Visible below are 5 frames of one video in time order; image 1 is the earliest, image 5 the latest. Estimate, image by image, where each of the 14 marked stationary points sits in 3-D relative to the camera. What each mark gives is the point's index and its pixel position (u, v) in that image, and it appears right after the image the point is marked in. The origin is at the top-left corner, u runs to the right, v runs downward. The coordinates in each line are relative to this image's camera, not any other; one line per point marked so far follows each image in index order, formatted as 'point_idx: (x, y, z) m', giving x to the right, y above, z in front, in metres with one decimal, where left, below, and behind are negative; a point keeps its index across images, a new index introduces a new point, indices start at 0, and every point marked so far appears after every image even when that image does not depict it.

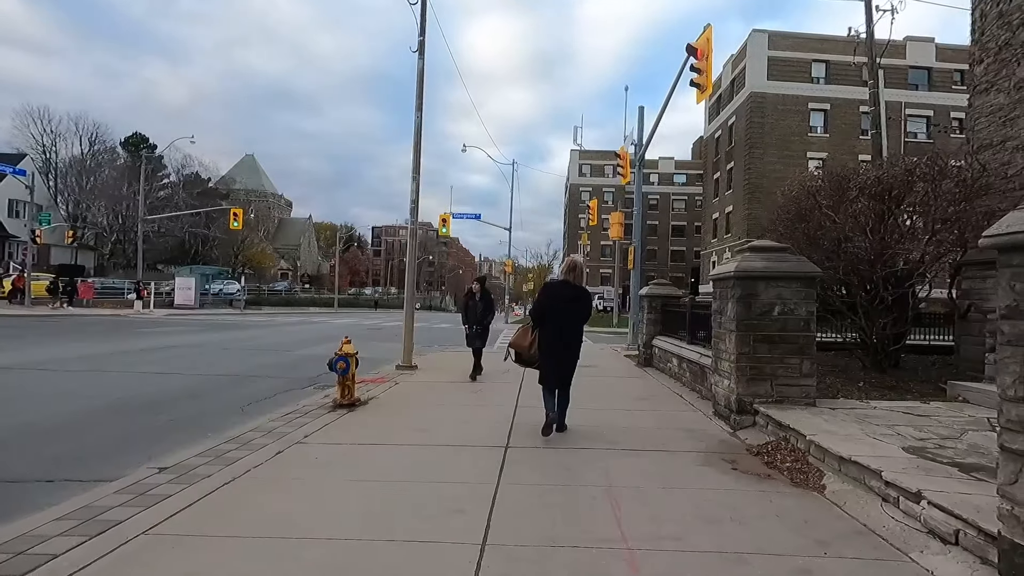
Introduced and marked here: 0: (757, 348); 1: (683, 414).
0: (+3.0, -0.8, +6.7) m
1: (+2.4, -1.8, +7.6) m
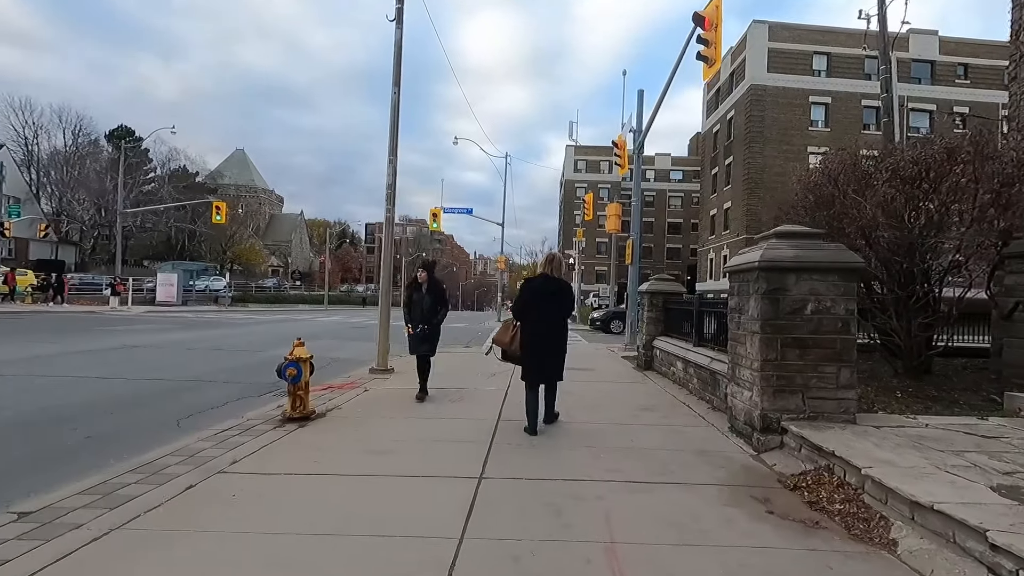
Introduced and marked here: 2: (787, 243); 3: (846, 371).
0: (+2.8, -0.7, +5.5) m
1: (+2.2, -1.7, +6.5) m
2: (+2.9, +0.5, +5.7) m
3: (+3.4, -0.9, +5.5) m
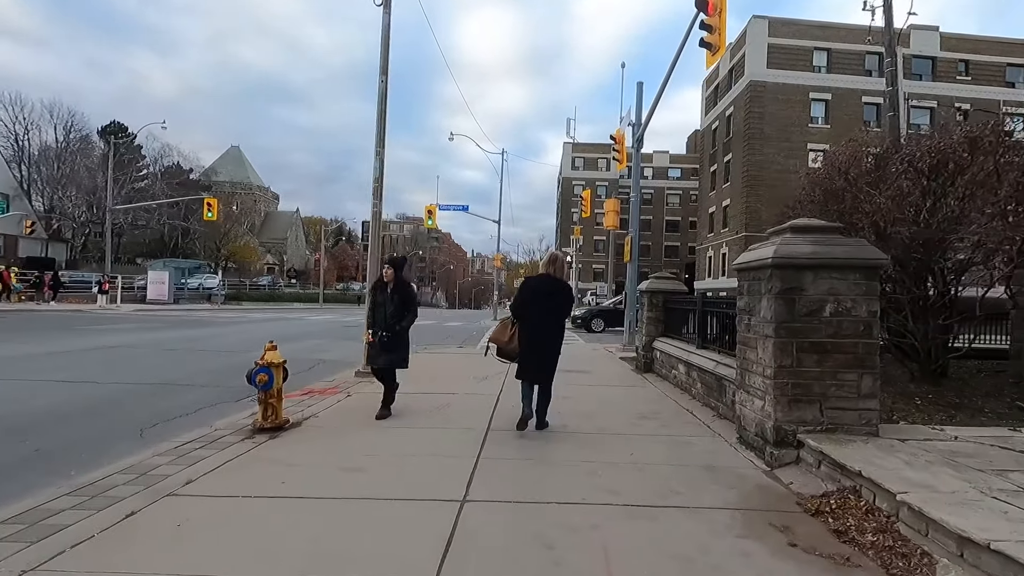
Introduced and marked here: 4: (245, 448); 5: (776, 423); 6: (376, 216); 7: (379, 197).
0: (+2.7, -0.7, +5.0) m
1: (+2.1, -1.7, +6.0) m
2: (+2.8, +0.5, +5.2) m
3: (+3.3, -0.9, +5.0) m
4: (-2.7, -1.6, +5.5) m
5: (+2.5, -1.3, +5.1) m
6: (-2.6, +1.4, +10.4) m
7: (-2.6, +1.8, +10.4) m
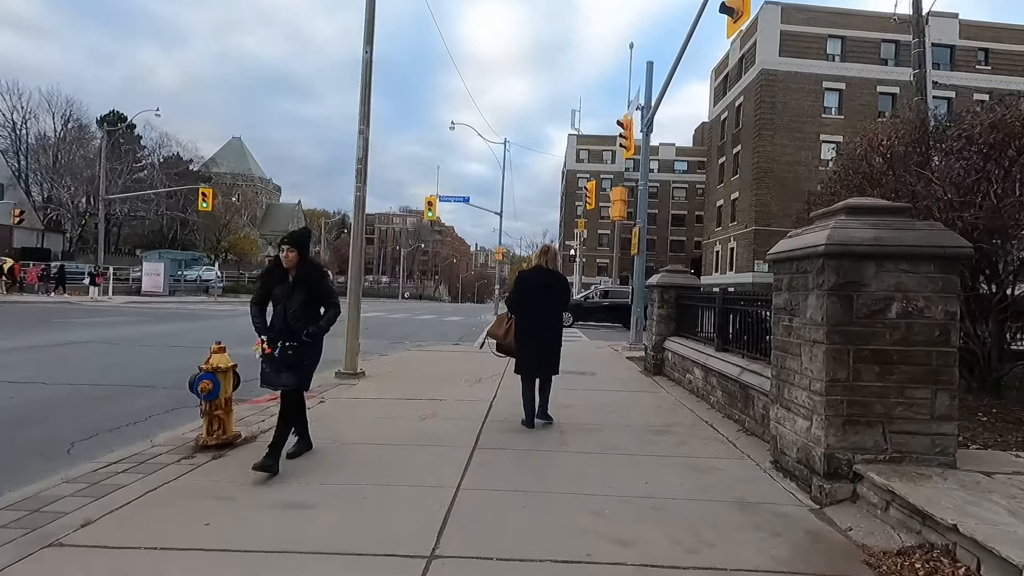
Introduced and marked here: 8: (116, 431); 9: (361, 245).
0: (+2.6, -0.6, +4.0) m
1: (+2.0, -1.7, +5.0) m
2: (+2.7, +0.5, +4.2) m
3: (+3.2, -0.8, +4.0) m
4: (-2.8, -1.6, +4.5) m
5: (+2.4, -1.2, +4.1) m
6: (-2.7, +1.5, +9.4) m
7: (-2.6, +1.9, +9.5) m
8: (-4.5, -1.6, +6.1) m
9: (-2.7, +0.8, +9.4) m
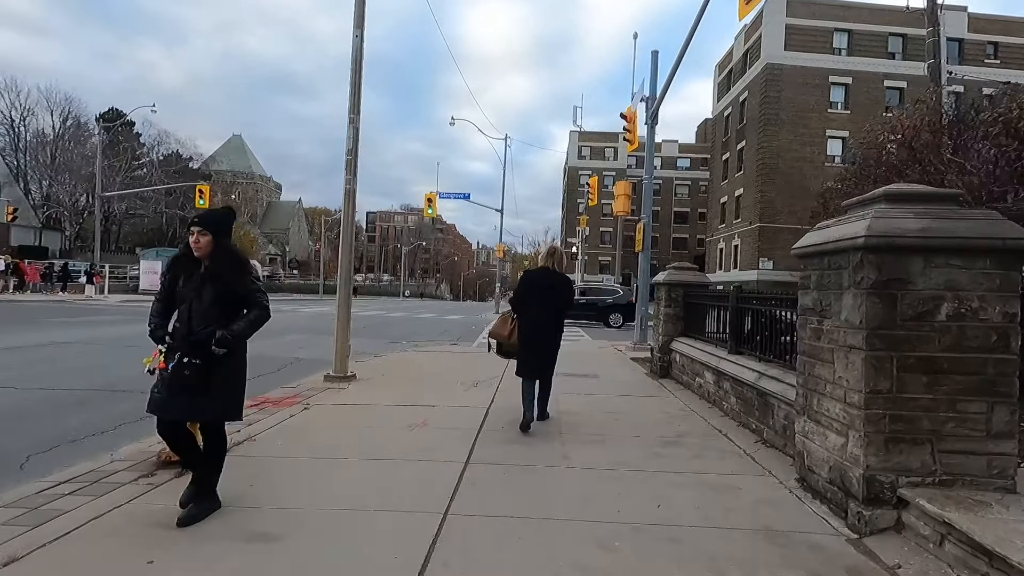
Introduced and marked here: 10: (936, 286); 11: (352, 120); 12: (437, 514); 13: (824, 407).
0: (+2.6, -0.6, +3.5) m
1: (+2.0, -1.6, +4.5) m
2: (+2.7, +0.5, +3.7) m
3: (+3.2, -0.8, +3.5) m
4: (-2.9, -1.6, +4.0) m
5: (+2.4, -1.2, +3.6) m
6: (-2.7, +1.6, +8.9) m
7: (-2.7, +1.9, +9.0) m
8: (-4.6, -1.6, +5.7) m
9: (-2.7, +0.8, +8.9) m
10: (+2.8, 0.0, +3.5) m
11: (-2.7, +2.9, +9.1) m
12: (-0.5, -1.6, +3.8) m
13: (+2.3, -0.9, +4.0) m
